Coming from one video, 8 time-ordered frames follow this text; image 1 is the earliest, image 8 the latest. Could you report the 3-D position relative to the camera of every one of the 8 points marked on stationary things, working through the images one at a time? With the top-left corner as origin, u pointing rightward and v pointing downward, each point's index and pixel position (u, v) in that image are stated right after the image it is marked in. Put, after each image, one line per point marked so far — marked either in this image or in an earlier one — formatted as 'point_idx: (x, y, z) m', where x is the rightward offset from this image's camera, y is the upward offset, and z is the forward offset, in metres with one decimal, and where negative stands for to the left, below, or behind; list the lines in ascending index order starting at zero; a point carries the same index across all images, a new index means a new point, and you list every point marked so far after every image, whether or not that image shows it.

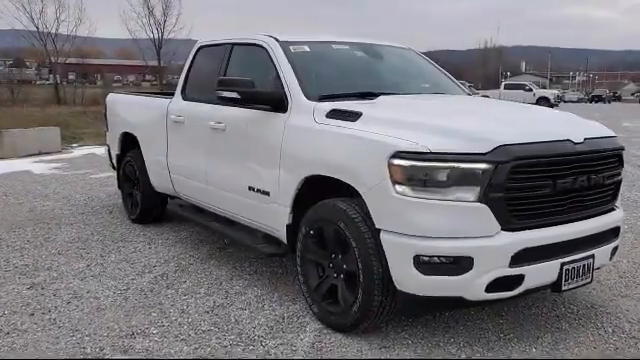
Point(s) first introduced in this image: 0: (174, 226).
0: (-1.6, -0.5, +6.4) m
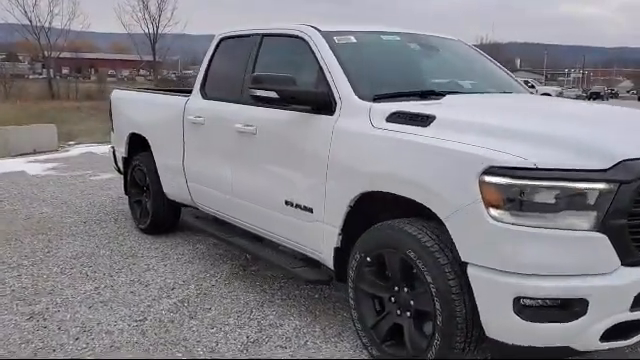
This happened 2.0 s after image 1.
0: (-1.3, -0.6, +5.8) m
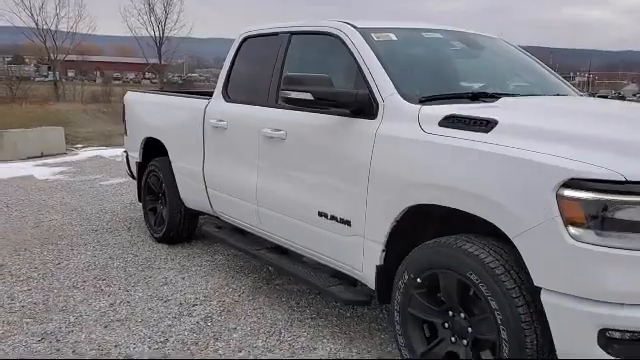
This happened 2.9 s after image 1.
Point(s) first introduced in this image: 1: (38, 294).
0: (-1.1, -0.6, +5.5) m
1: (-2.0, -0.8, +4.1) m
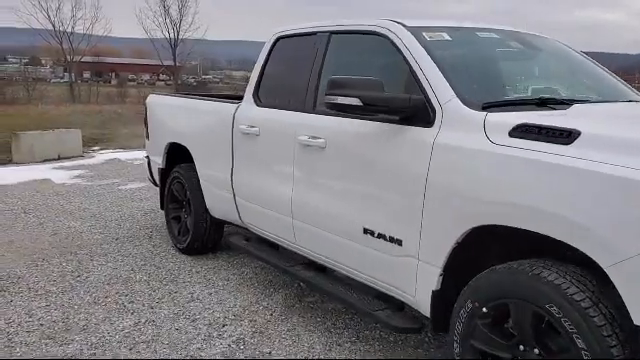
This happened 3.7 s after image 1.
0: (-0.8, -0.7, +5.2) m
1: (-1.8, -0.9, +3.9) m
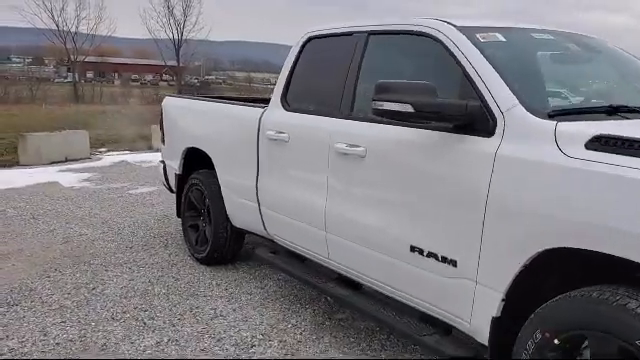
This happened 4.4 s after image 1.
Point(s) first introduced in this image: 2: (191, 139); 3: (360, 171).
0: (-0.6, -0.8, +4.9) m
1: (-1.6, -0.9, +3.6) m
2: (-1.2, +0.4, +5.1) m
3: (+0.2, +0.1, +3.2) m
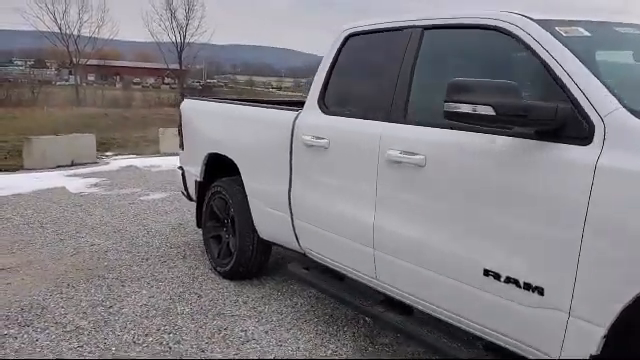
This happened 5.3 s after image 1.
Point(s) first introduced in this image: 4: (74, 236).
0: (-0.3, -0.8, +4.6) m
1: (-1.3, -1.0, +3.3) m
2: (-0.9, +0.3, +4.8) m
3: (+0.5, 0.0, +2.9) m
4: (-2.5, -0.6, +5.9) m
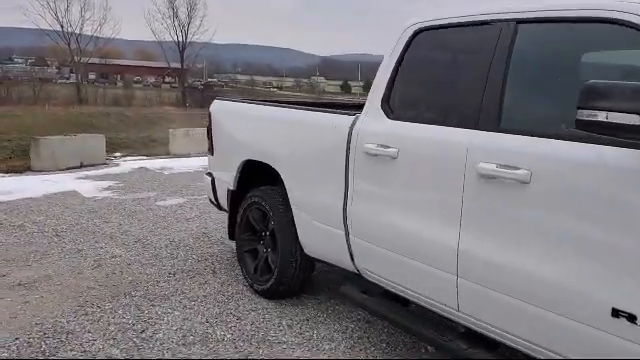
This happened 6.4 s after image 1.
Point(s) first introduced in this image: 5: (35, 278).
0: (0.0, -0.9, +4.2) m
1: (-0.9, -1.1, +2.9) m
2: (-0.5, +0.2, +4.4) m
3: (+0.8, -0.1, +2.5) m
4: (-2.2, -0.6, +5.5) m
5: (-2.3, -0.8, +4.6) m
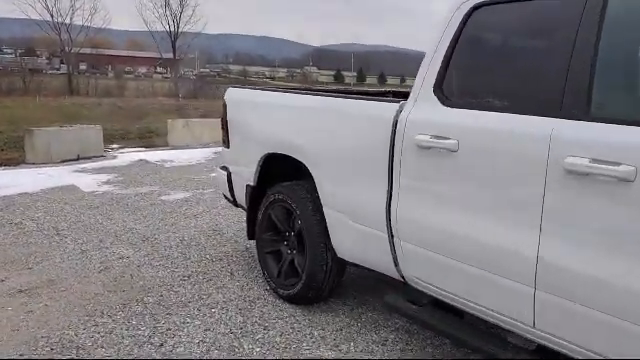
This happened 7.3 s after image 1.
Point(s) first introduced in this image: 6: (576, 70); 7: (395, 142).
0: (+0.3, -0.9, +3.8) m
1: (-0.7, -1.1, +2.5) m
2: (-0.3, +0.3, +4.0) m
3: (+1.1, -0.1, +2.1) m
4: (-2.0, -0.6, +5.1) m
5: (-2.1, -0.8, +4.2) m
6: (+1.0, +0.5, +2.4) m
7: (+0.4, +0.2, +3.0) m
